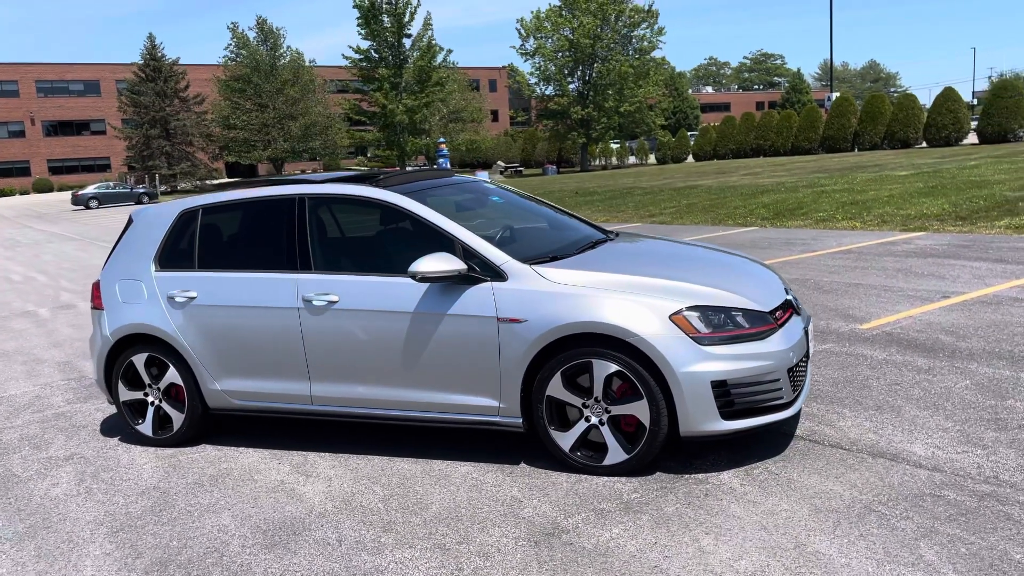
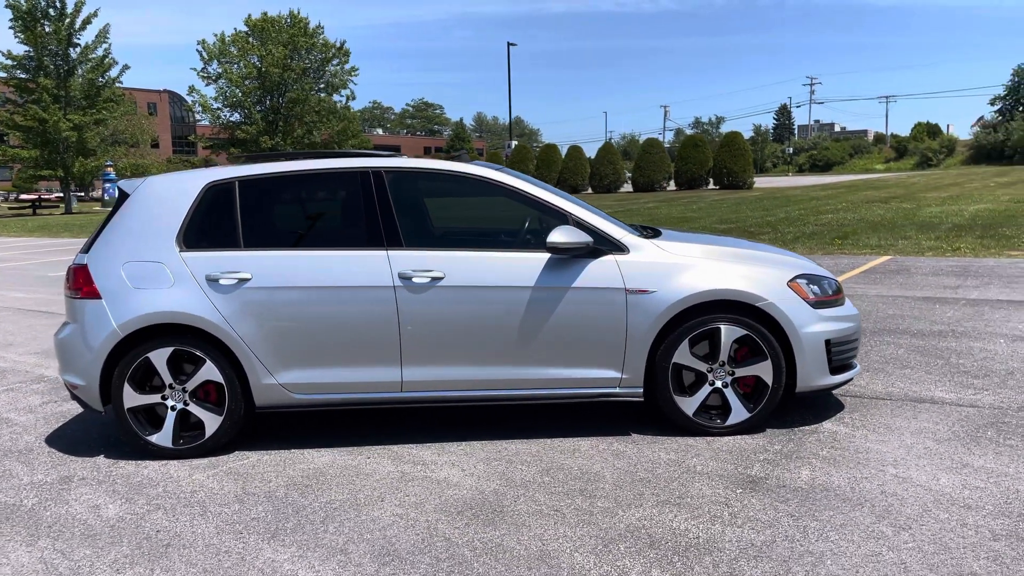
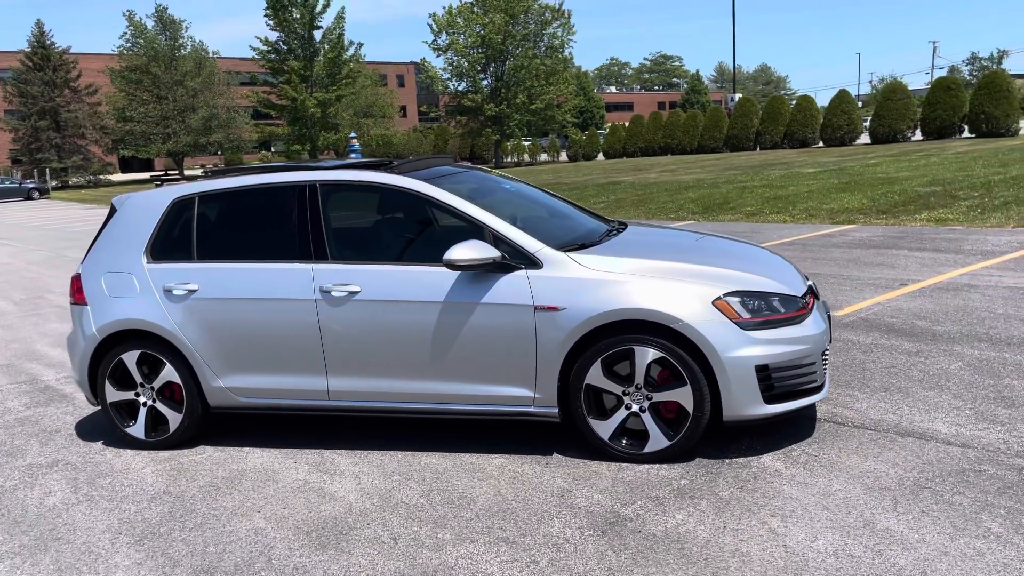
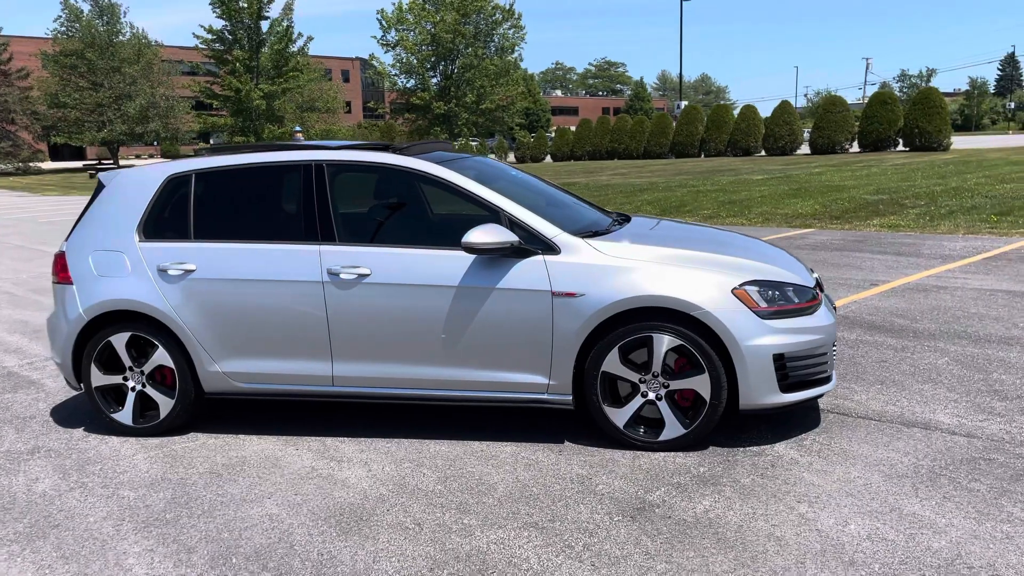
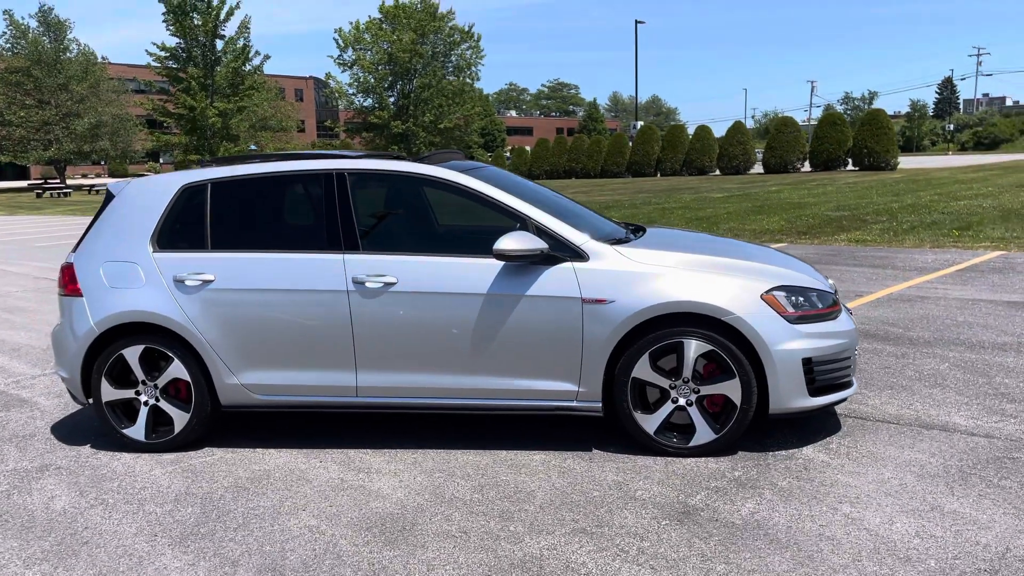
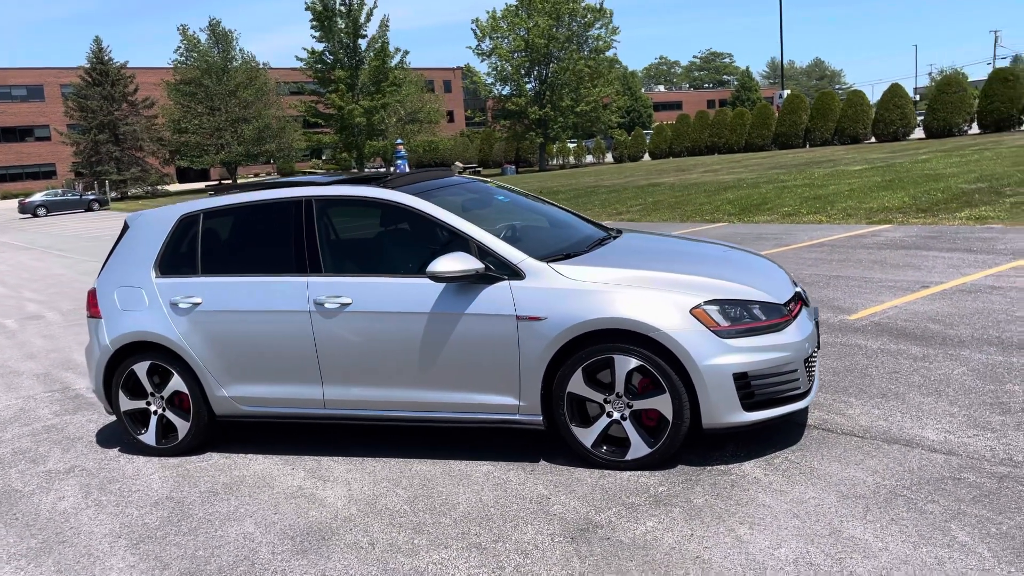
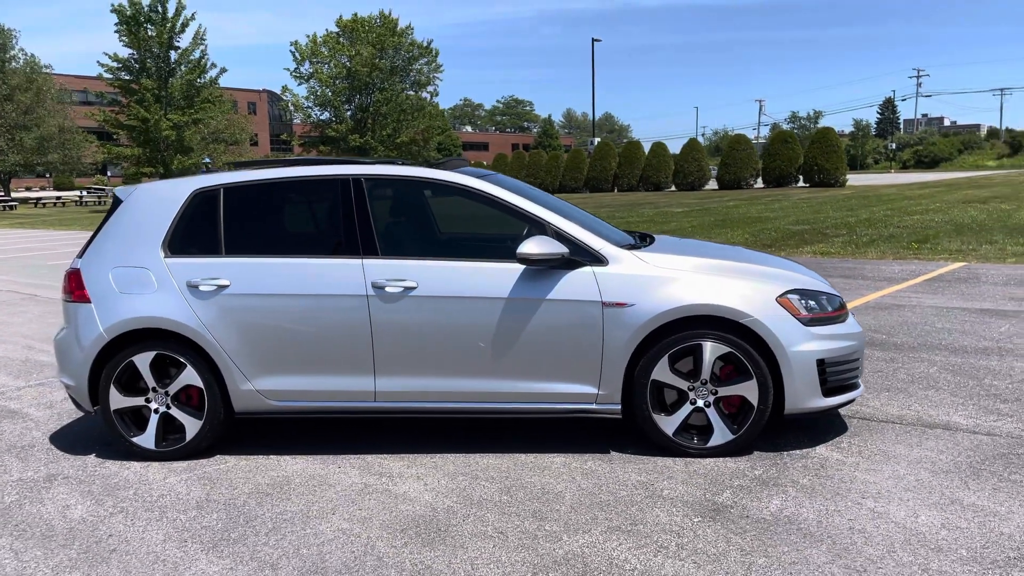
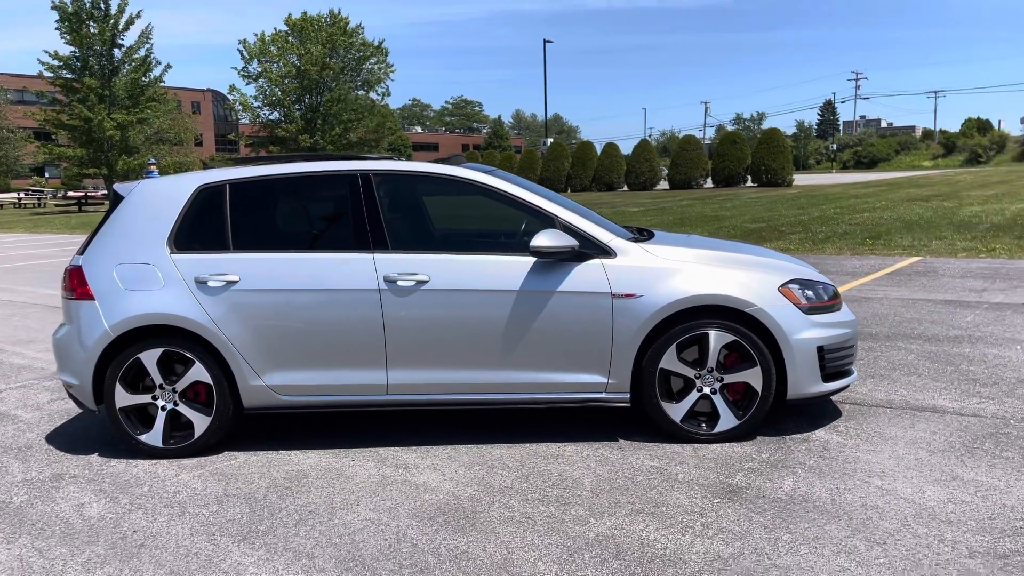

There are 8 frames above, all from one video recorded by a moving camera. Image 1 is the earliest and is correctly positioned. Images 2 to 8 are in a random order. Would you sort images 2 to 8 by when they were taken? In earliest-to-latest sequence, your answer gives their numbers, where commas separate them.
6, 3, 4, 5, 7, 8, 2
